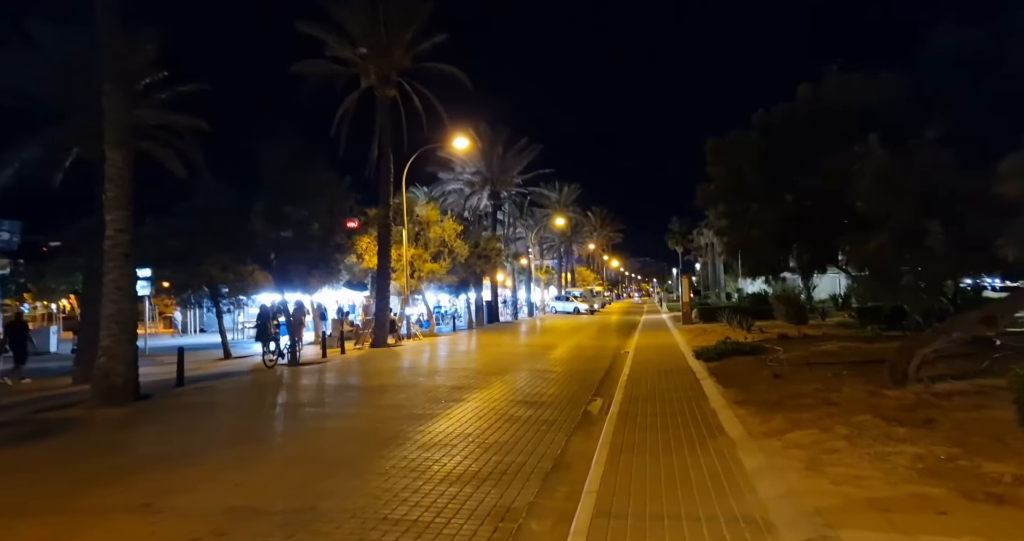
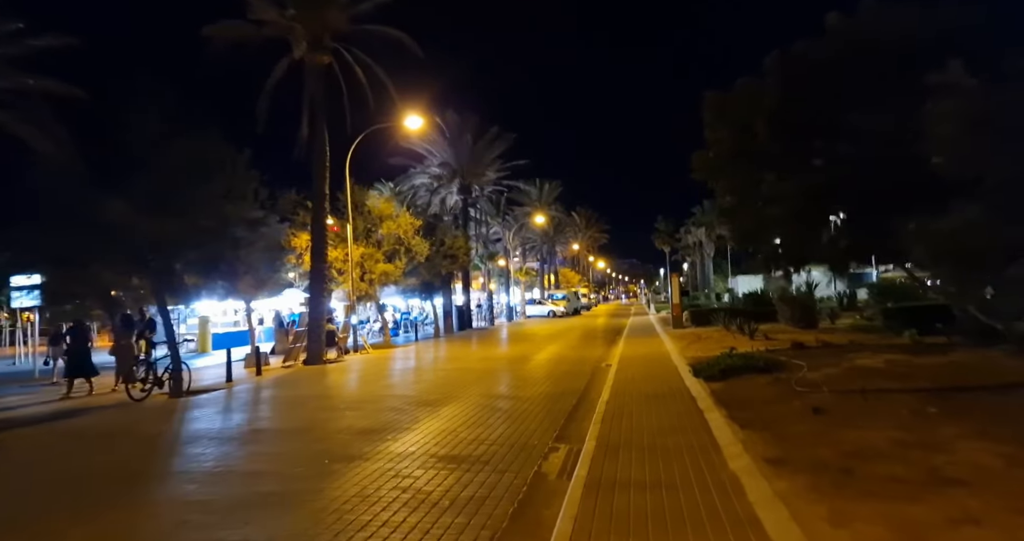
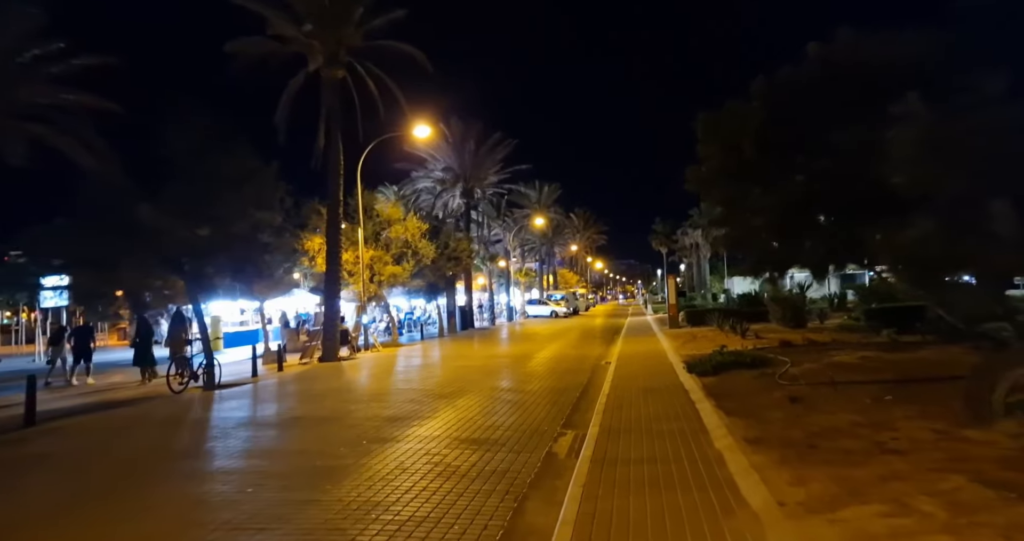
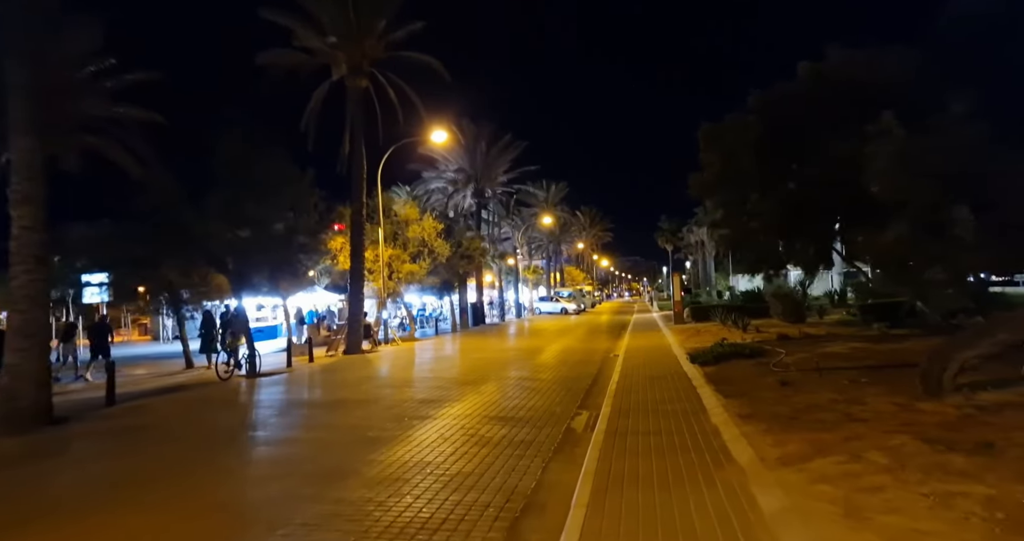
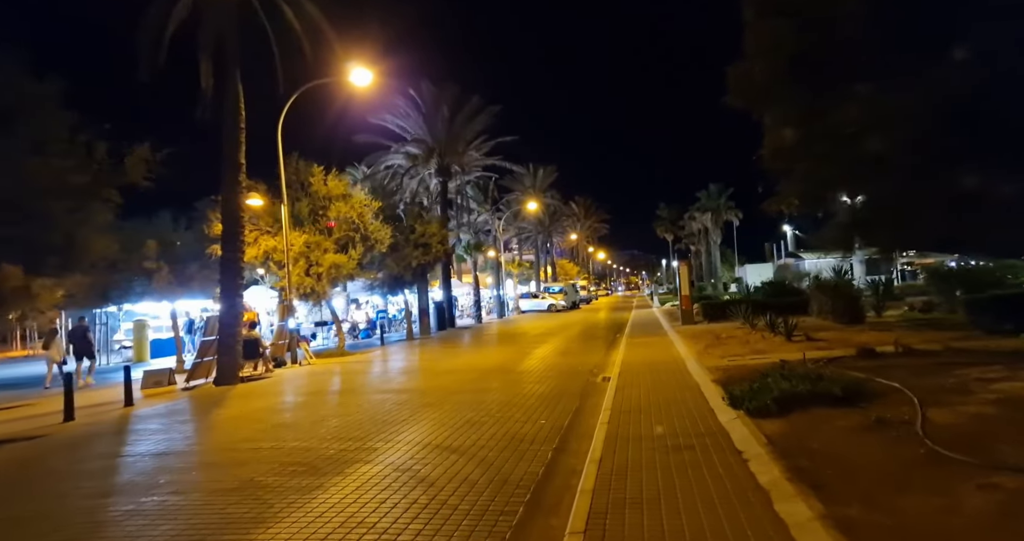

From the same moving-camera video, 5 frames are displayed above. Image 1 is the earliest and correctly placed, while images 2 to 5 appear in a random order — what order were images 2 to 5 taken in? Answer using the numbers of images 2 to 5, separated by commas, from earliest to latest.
4, 3, 2, 5
